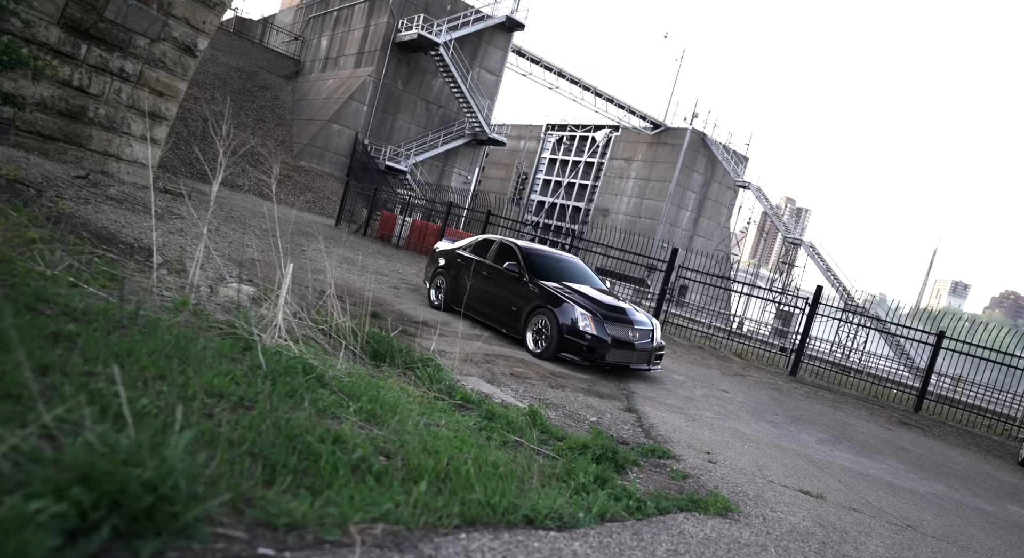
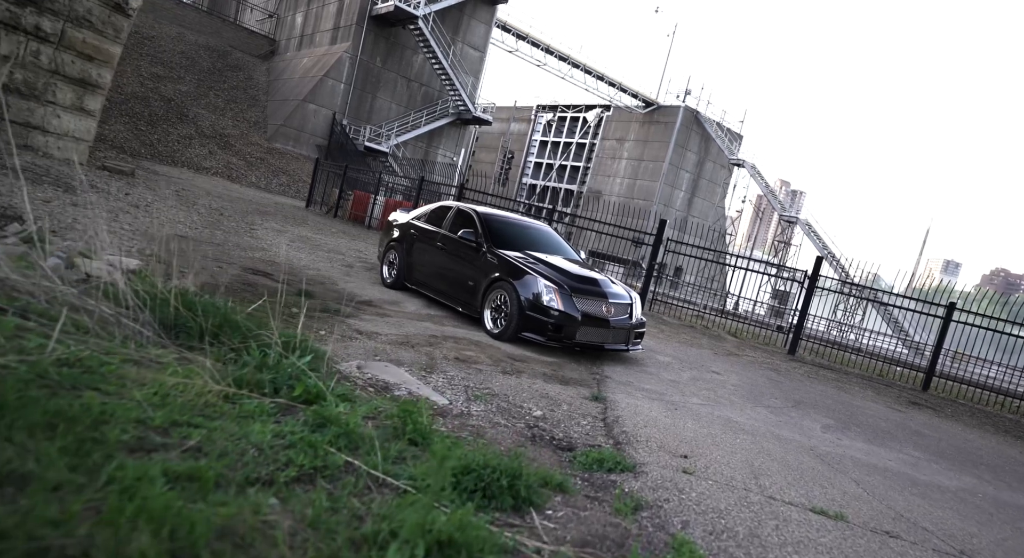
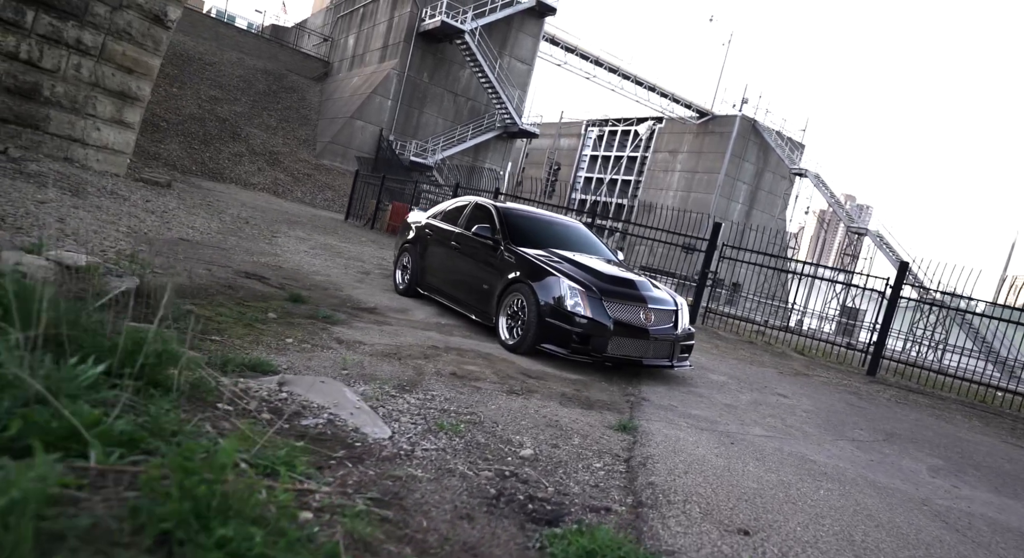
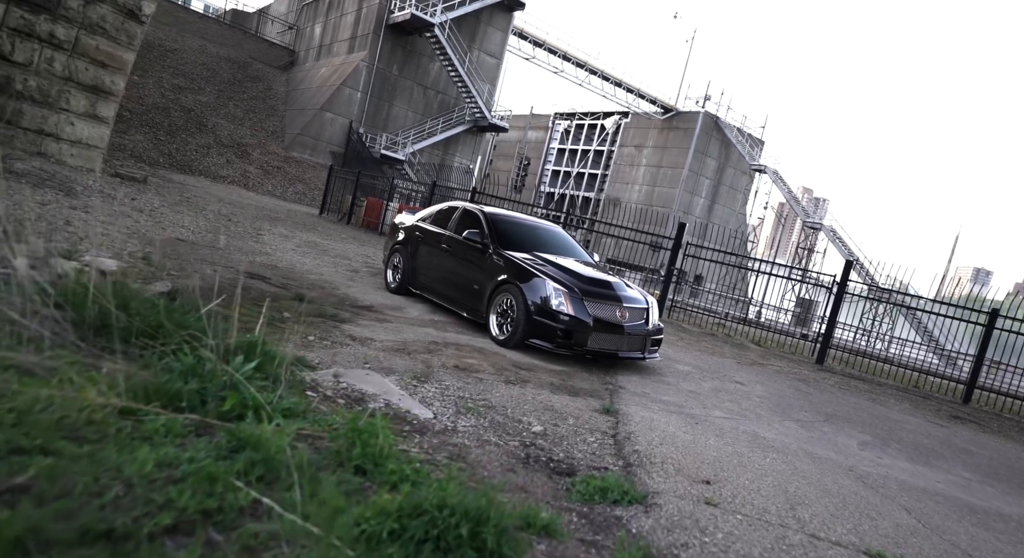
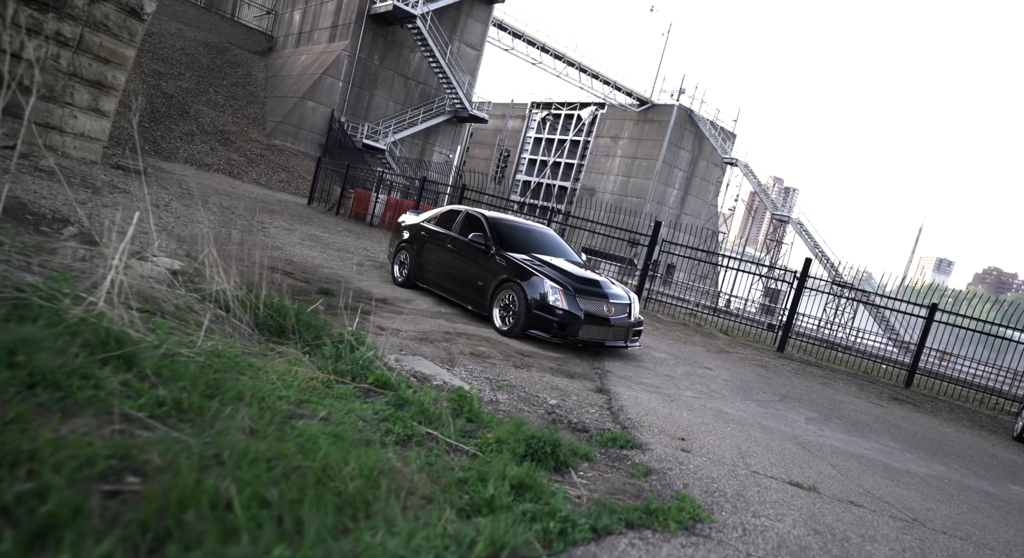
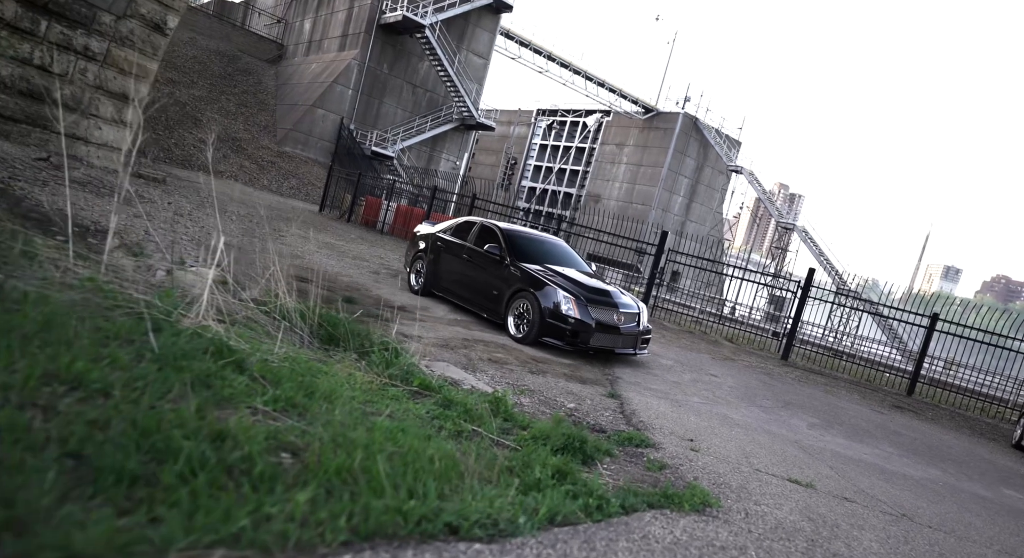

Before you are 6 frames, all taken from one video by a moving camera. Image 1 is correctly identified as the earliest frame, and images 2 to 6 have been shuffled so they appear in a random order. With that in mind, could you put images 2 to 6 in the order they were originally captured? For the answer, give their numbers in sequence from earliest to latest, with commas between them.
6, 5, 2, 4, 3
